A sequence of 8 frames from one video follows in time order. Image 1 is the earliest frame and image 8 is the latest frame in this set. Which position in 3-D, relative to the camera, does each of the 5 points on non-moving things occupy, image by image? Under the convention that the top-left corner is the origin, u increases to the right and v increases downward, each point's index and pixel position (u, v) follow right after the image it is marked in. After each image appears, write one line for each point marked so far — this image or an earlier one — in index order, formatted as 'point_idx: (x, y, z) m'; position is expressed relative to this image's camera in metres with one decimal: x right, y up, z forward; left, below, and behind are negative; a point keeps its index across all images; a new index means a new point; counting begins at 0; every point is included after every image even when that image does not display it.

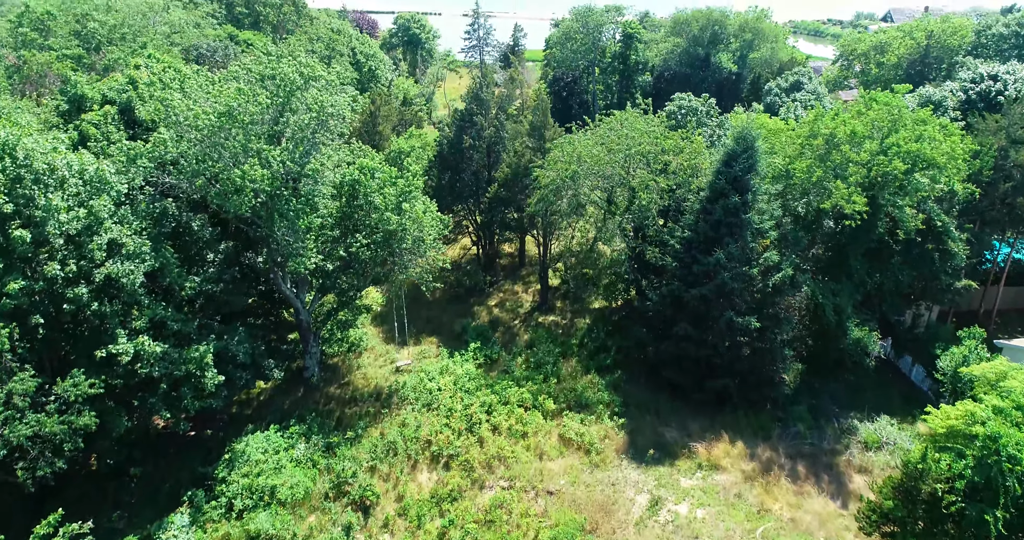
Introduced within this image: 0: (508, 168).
0: (-0.1, +2.8, +19.5) m
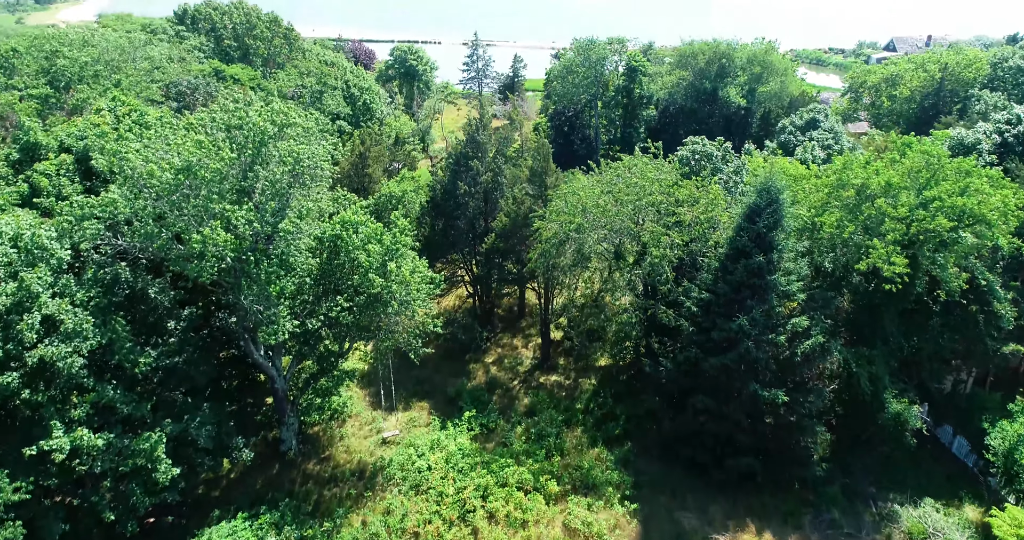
0: (-0.1, +1.3, +17.9) m
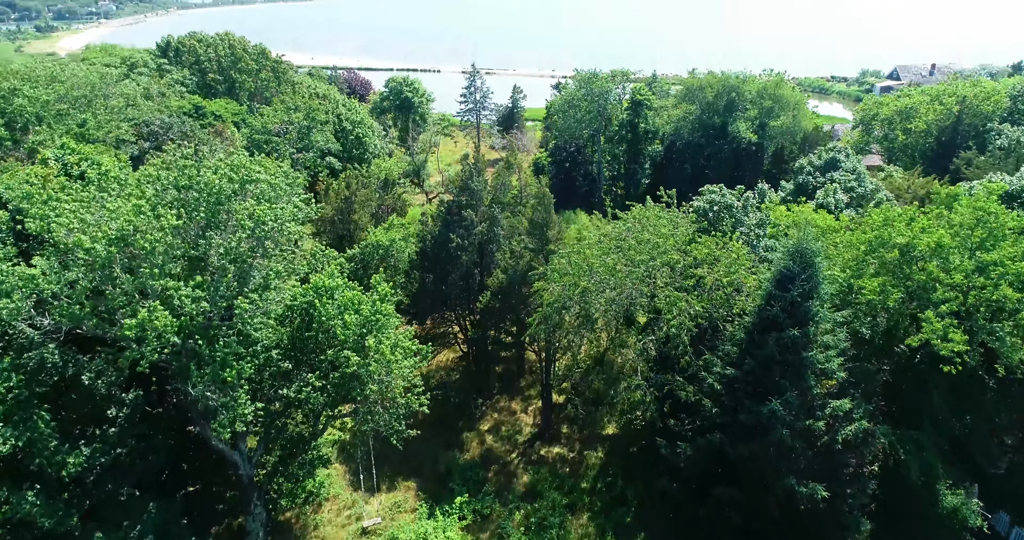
0: (-0.2, -0.1, +16.2) m
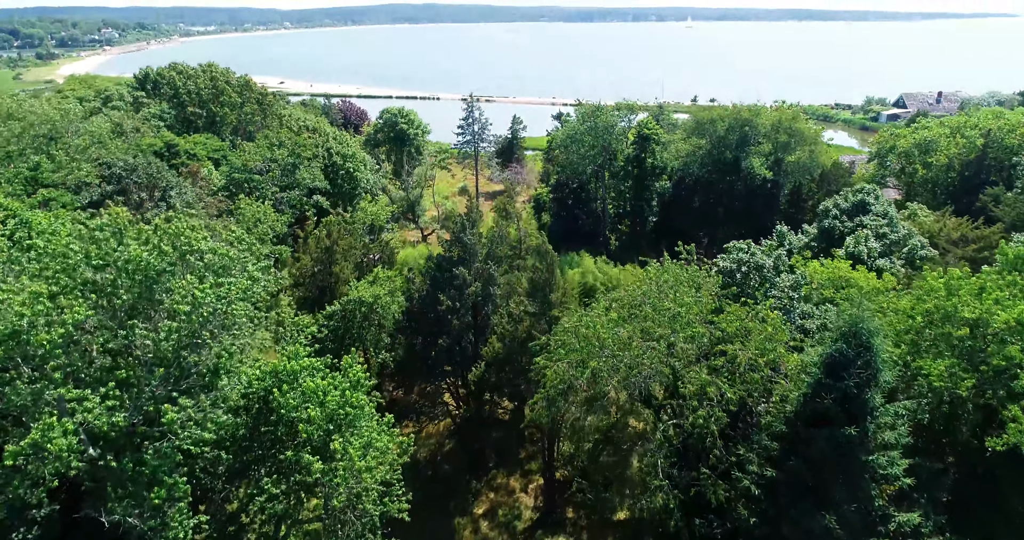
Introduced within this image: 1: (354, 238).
0: (-0.2, -1.4, +14.1) m
1: (-4.3, +0.9, +19.5) m
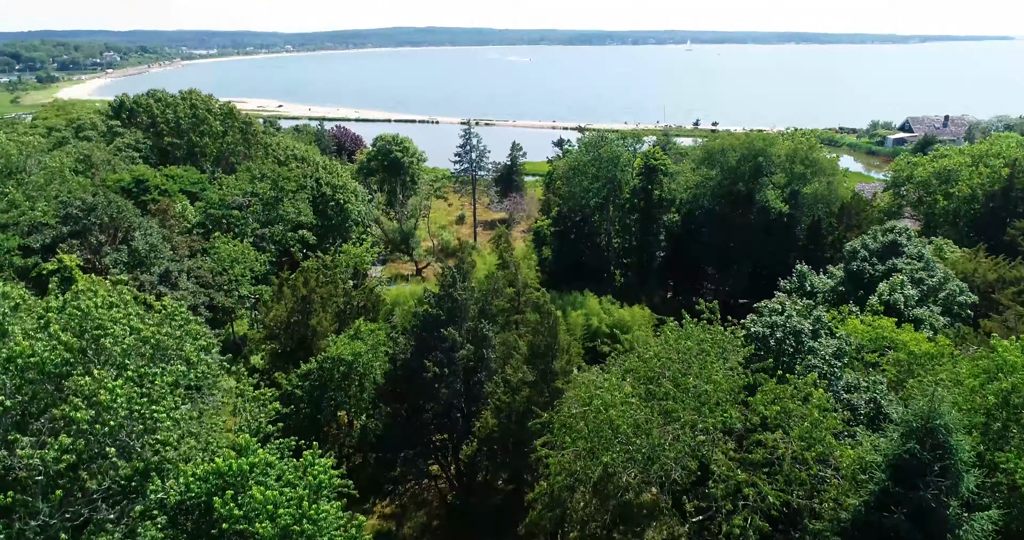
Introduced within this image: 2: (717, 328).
0: (-0.3, -2.5, +12.2) m
1: (-4.4, -0.4, +17.7) m
2: (+3.4, -1.0, +12.3) m
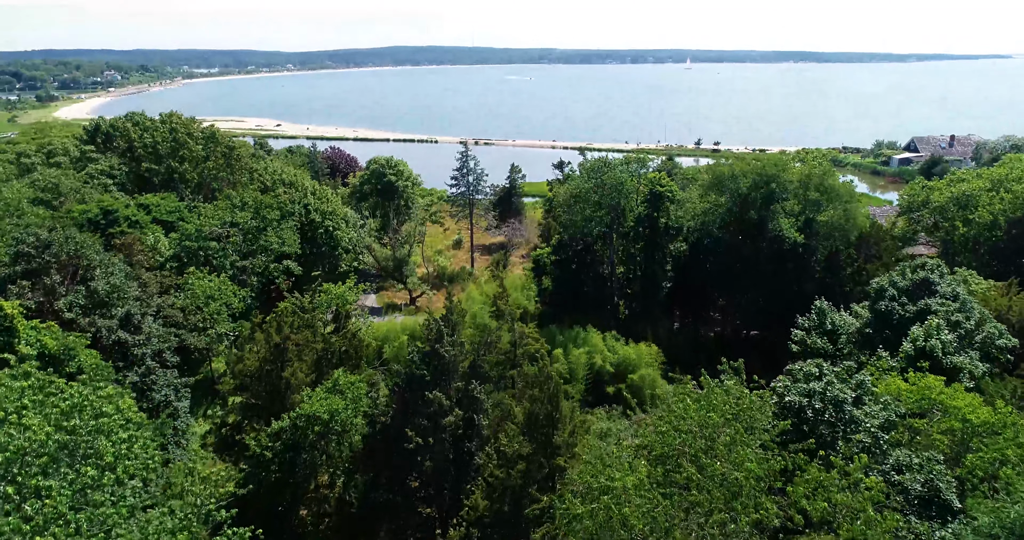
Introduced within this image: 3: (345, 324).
0: (-0.4, -3.3, +10.5) m
1: (-4.5, -1.3, +16.1) m
2: (+3.4, -1.8, +10.7) m
3: (-4.1, -1.3, +17.5) m
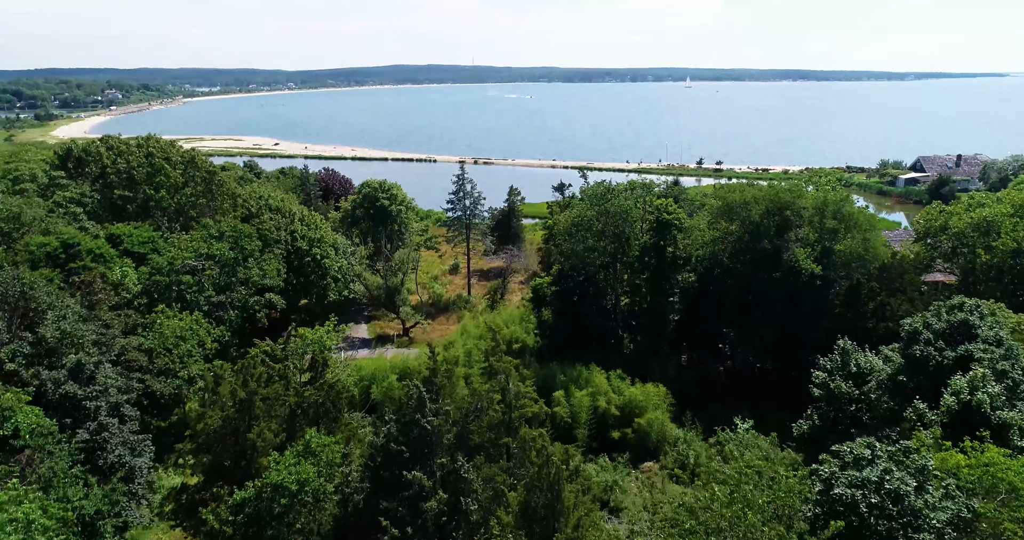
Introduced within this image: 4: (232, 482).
0: (-0.5, -4.1, +8.8) m
1: (-4.5, -2.2, +14.4) m
2: (+3.3, -2.6, +9.0) m
3: (-4.2, -2.2, +15.9) m
4: (-5.1, -3.9, +13.3) m
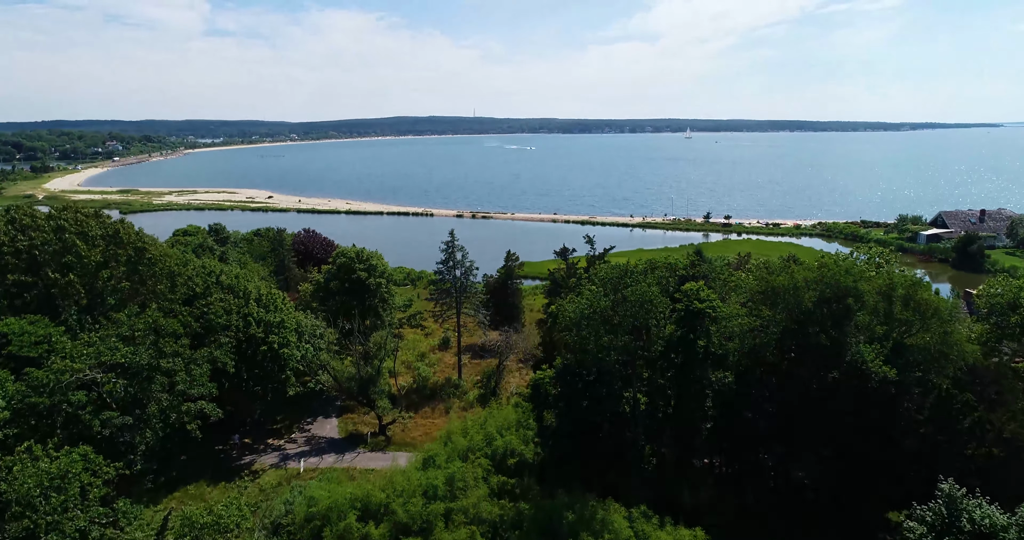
0: (-0.6, -5.8, +3.8) m
1: (-4.7, -4.3, +9.5) m
2: (+3.1, -4.3, +4.0) m
3: (-4.4, -4.4, +10.9) m
4: (-5.3, -5.9, +8.2) m
